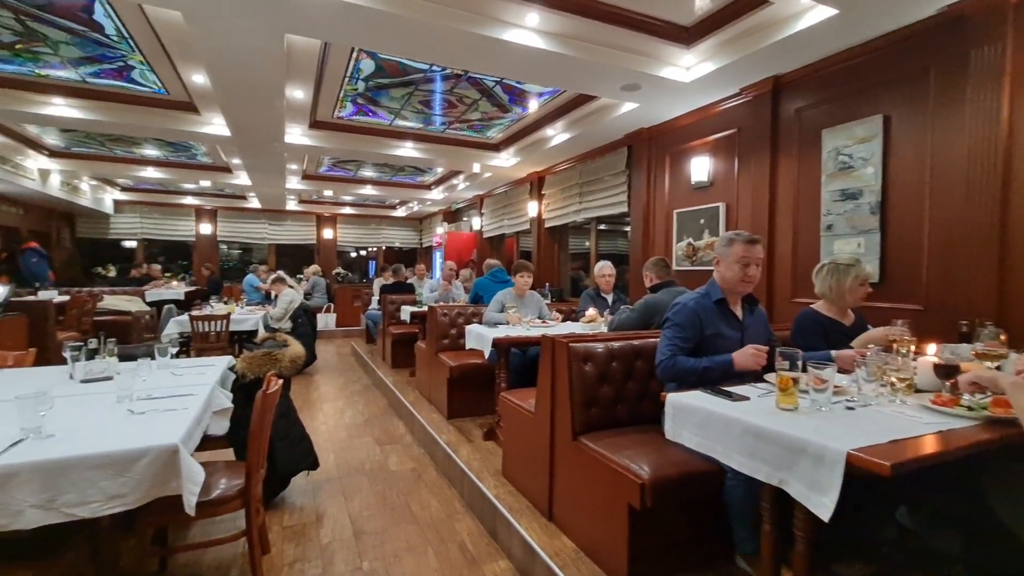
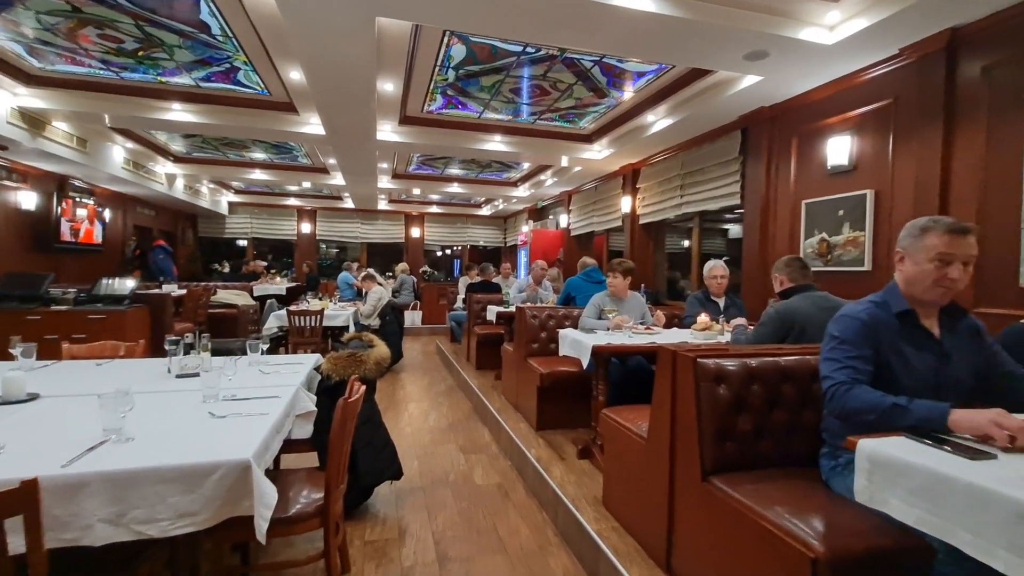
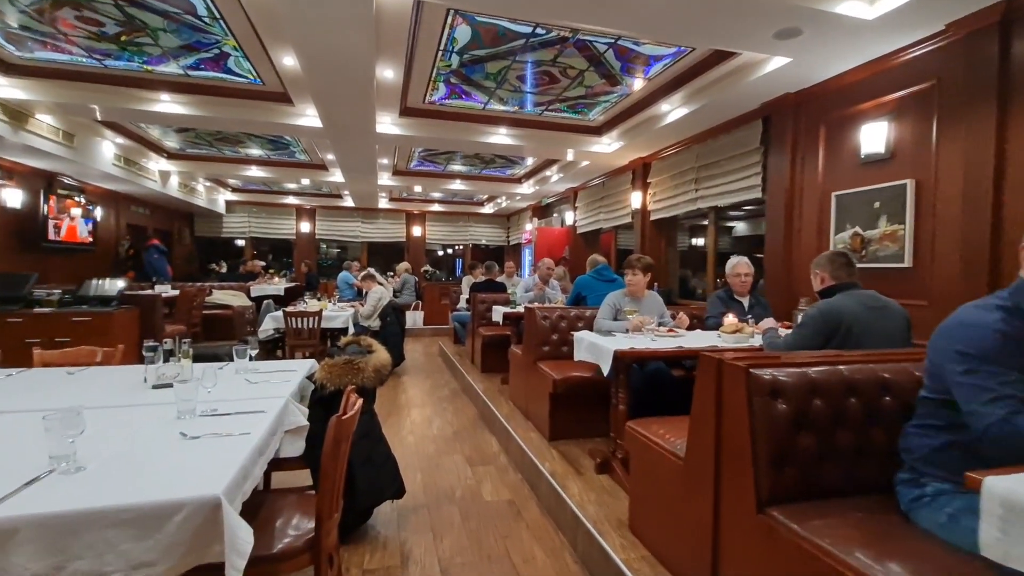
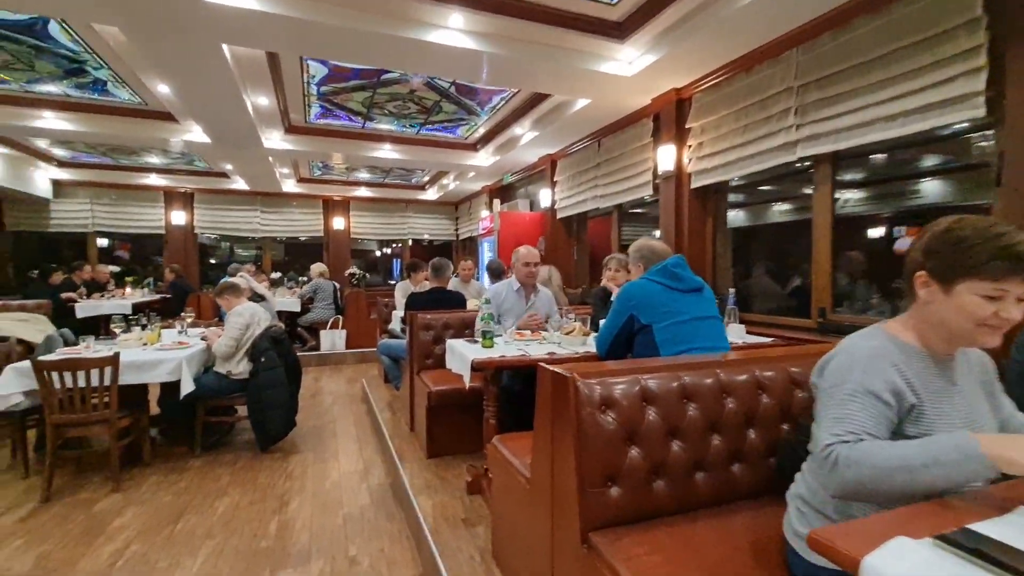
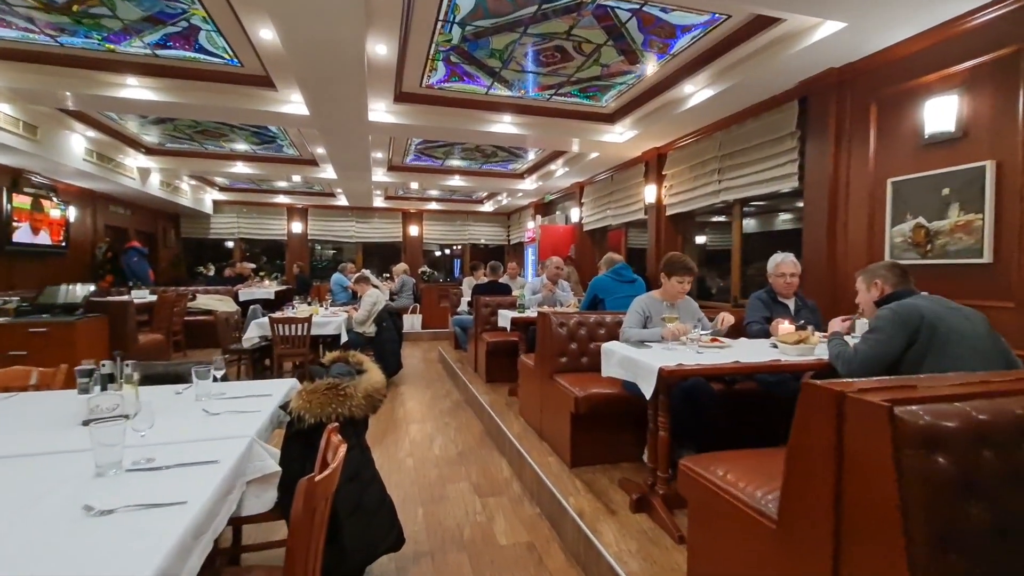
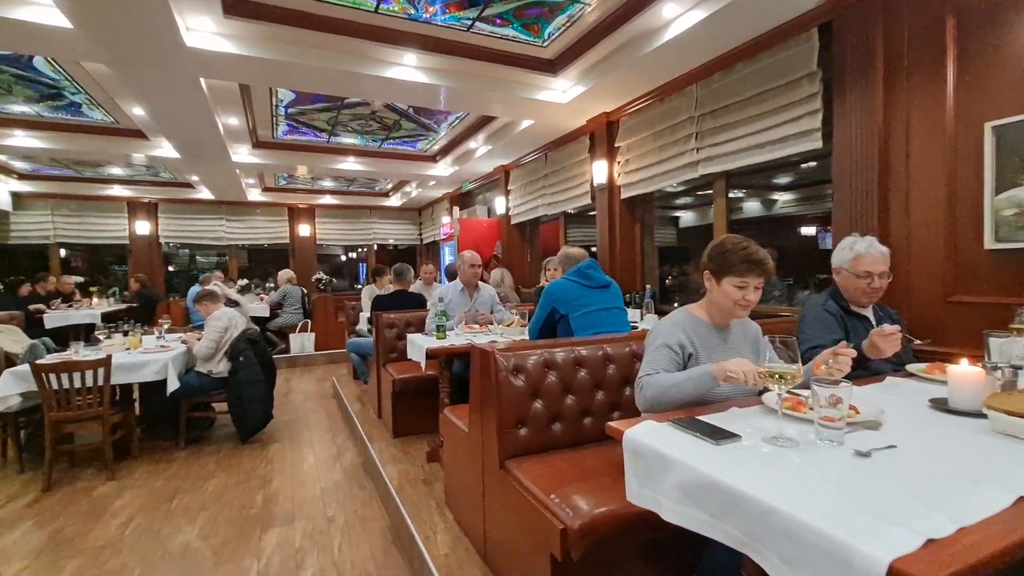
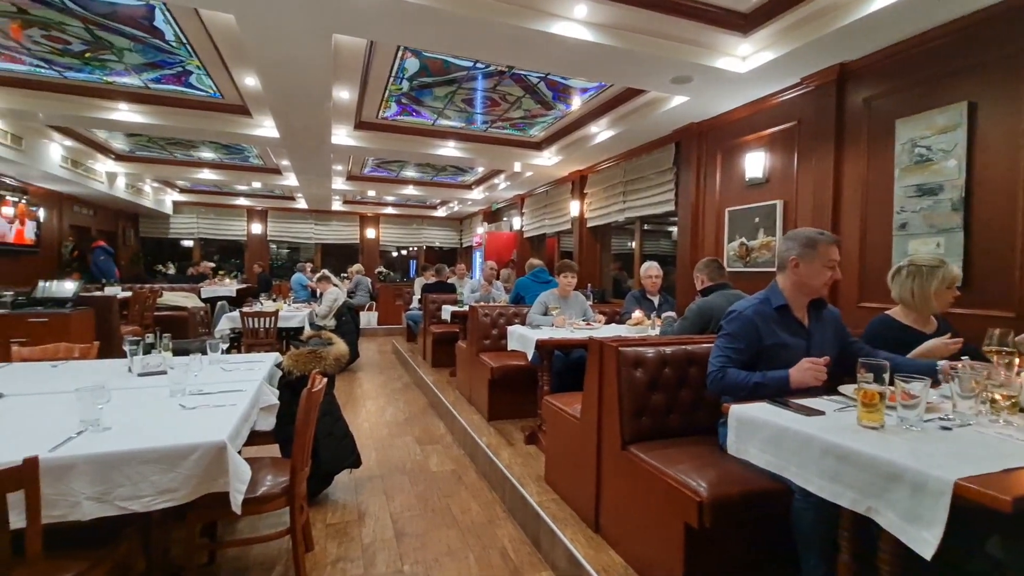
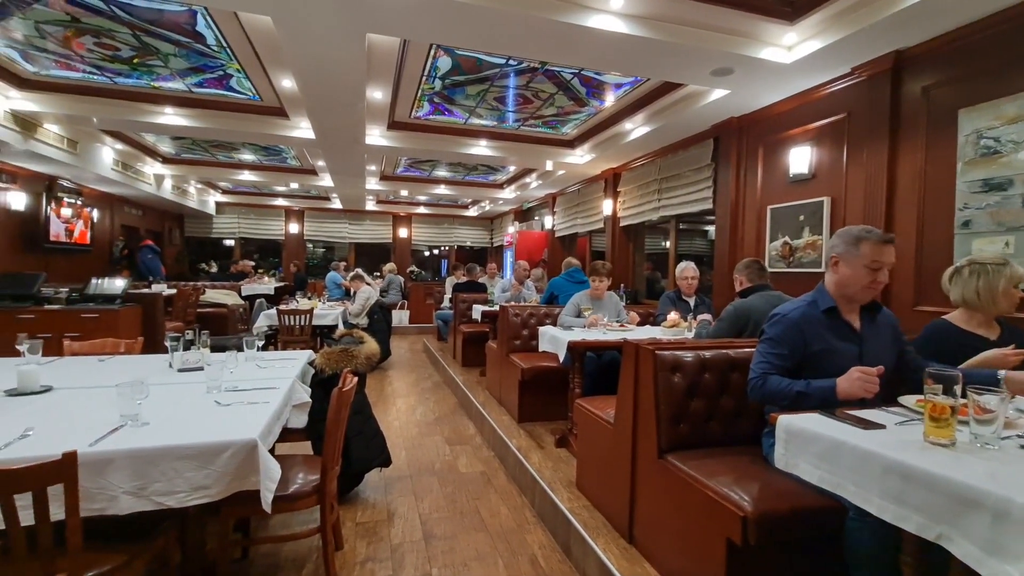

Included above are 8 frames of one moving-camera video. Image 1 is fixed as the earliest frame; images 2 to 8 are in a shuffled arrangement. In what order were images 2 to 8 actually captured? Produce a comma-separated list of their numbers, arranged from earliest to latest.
7, 8, 2, 3, 5, 6, 4
